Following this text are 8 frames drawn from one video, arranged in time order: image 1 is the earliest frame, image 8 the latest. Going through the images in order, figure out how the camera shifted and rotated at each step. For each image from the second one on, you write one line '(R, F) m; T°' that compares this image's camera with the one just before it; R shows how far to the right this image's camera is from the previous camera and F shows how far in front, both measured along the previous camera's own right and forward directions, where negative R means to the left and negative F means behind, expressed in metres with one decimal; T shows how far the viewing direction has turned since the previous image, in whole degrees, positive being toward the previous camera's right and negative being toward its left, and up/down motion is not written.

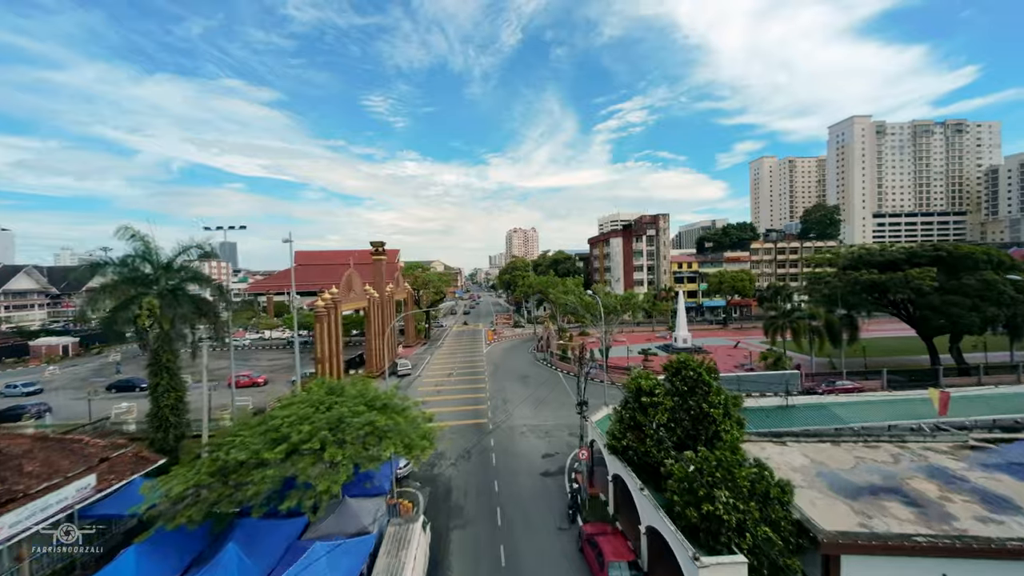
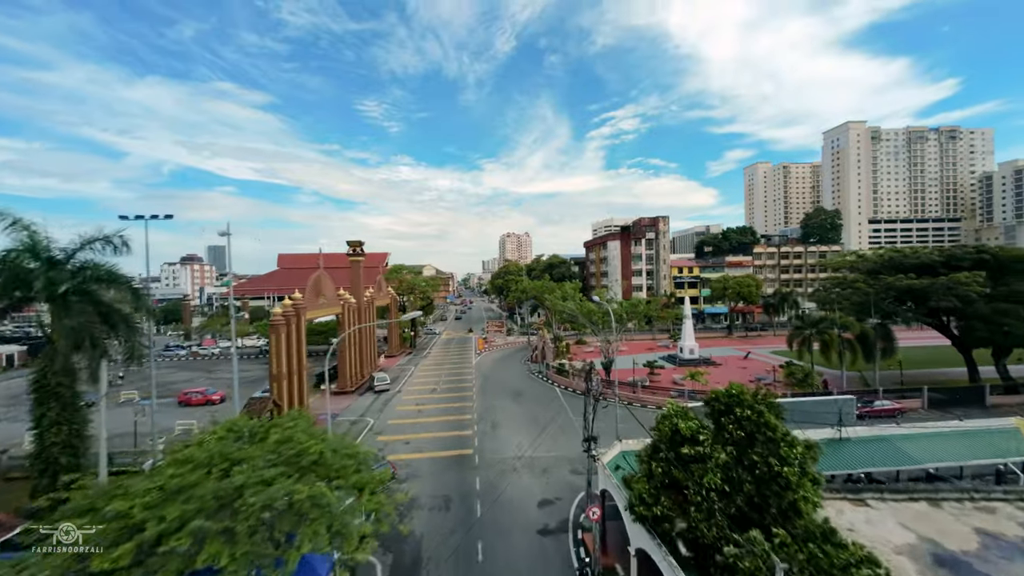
(+0.1, +3.6) m; +1°
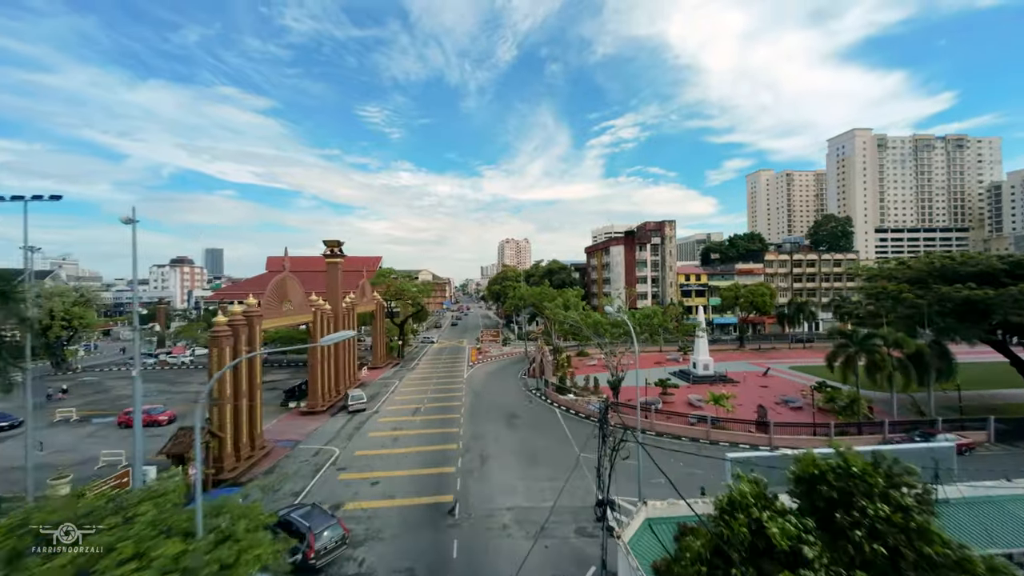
(+0.3, +3.6) m; 0°
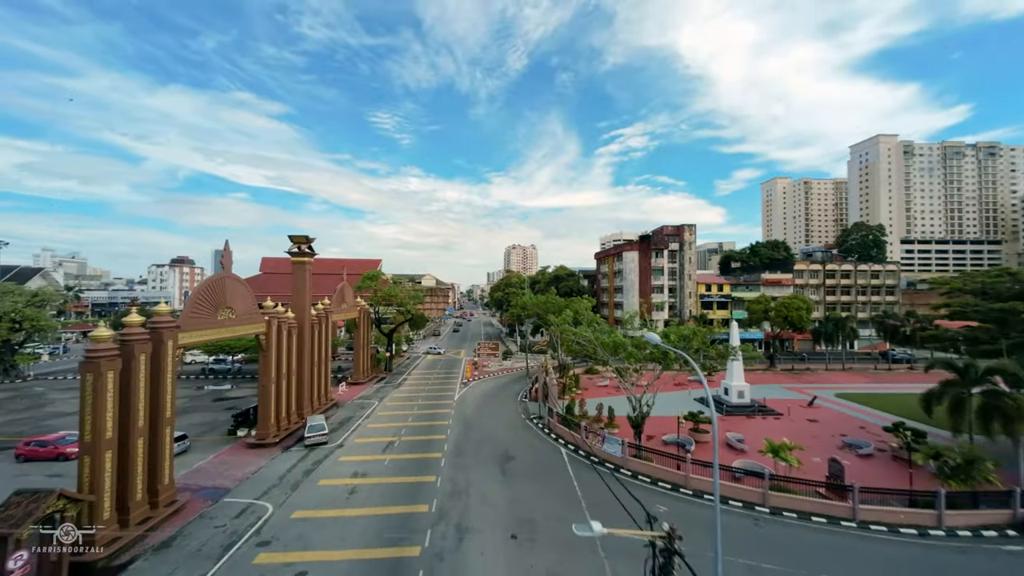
(+0.5, +5.1) m; -1°
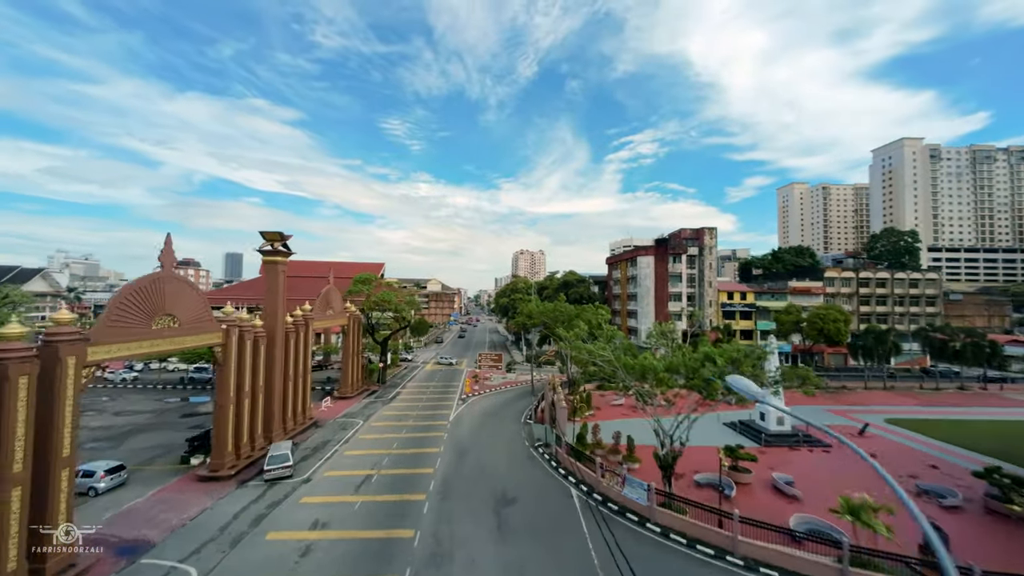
(+0.3, +3.6) m; -1°
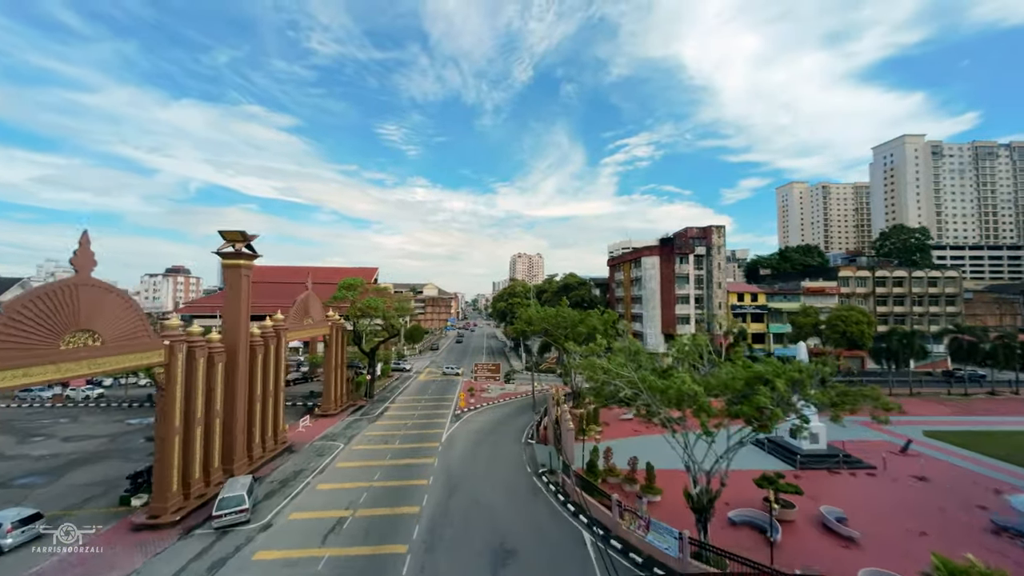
(0.0, +2.9) m; 0°
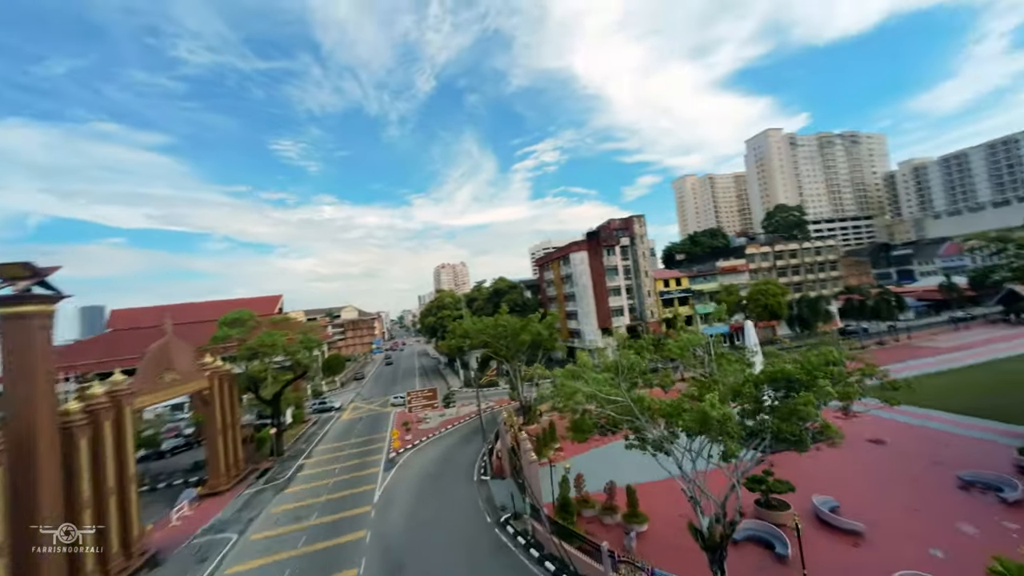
(-0.2, +3.6) m; +11°
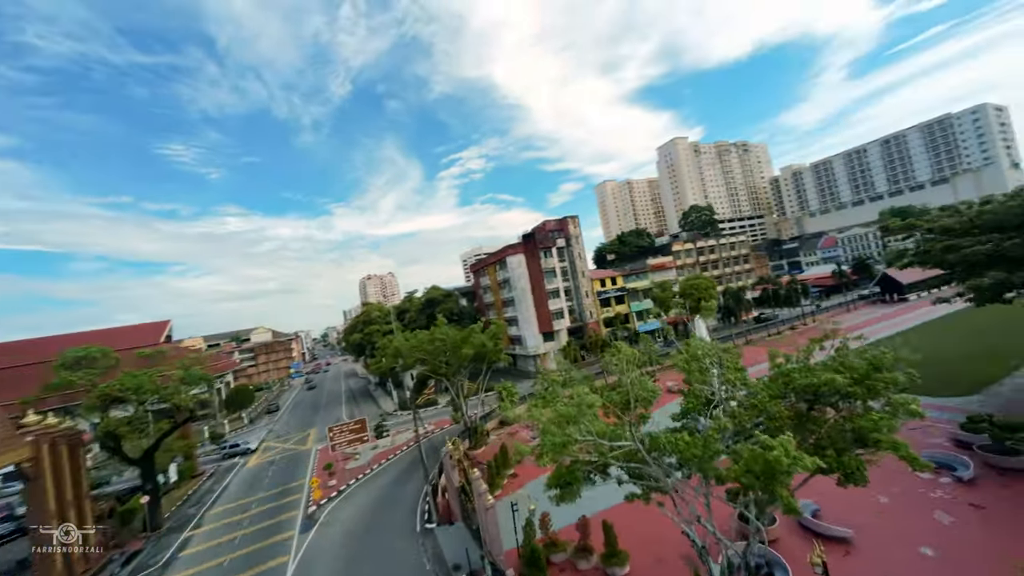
(-0.3, +2.9) m; +10°
